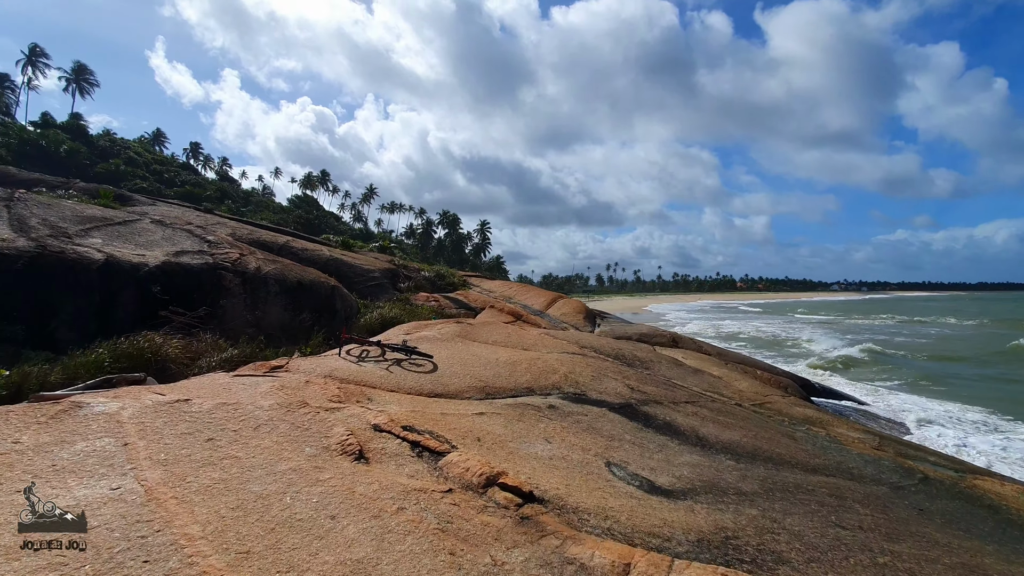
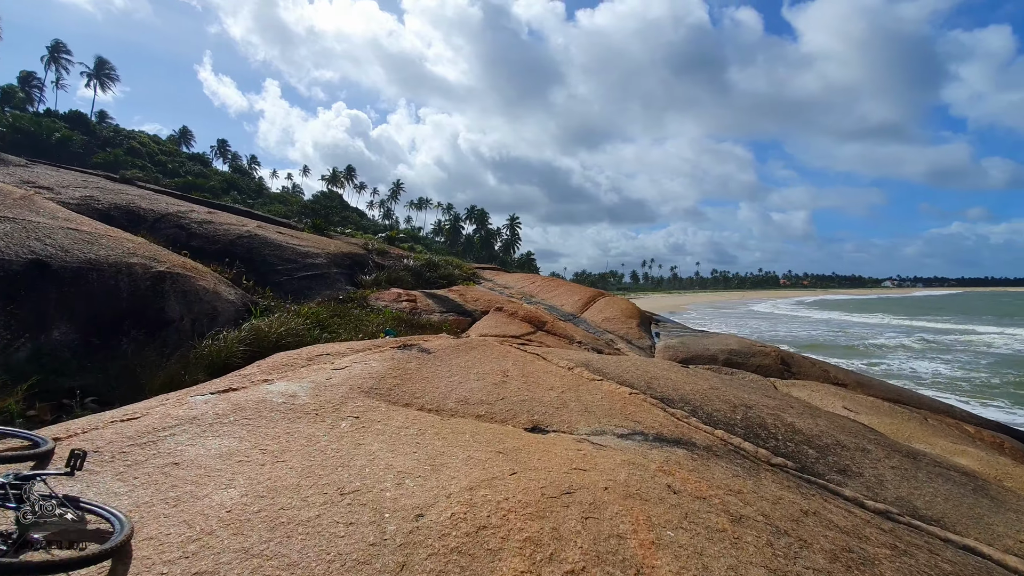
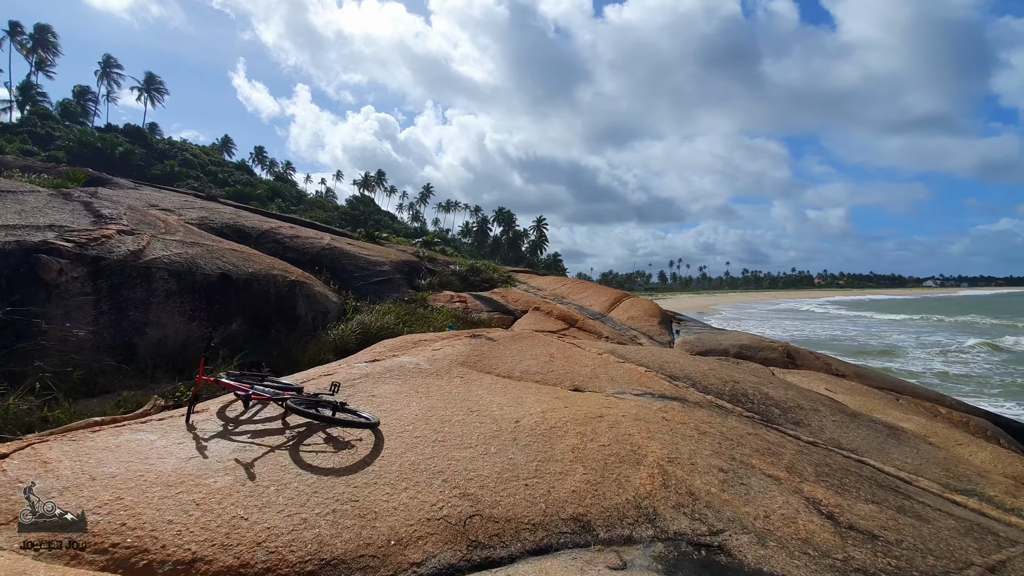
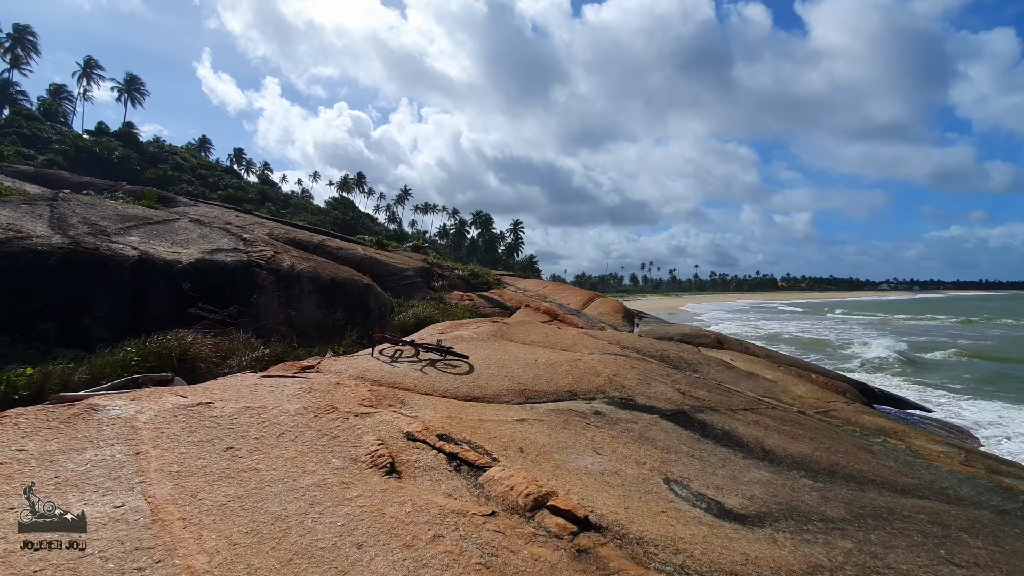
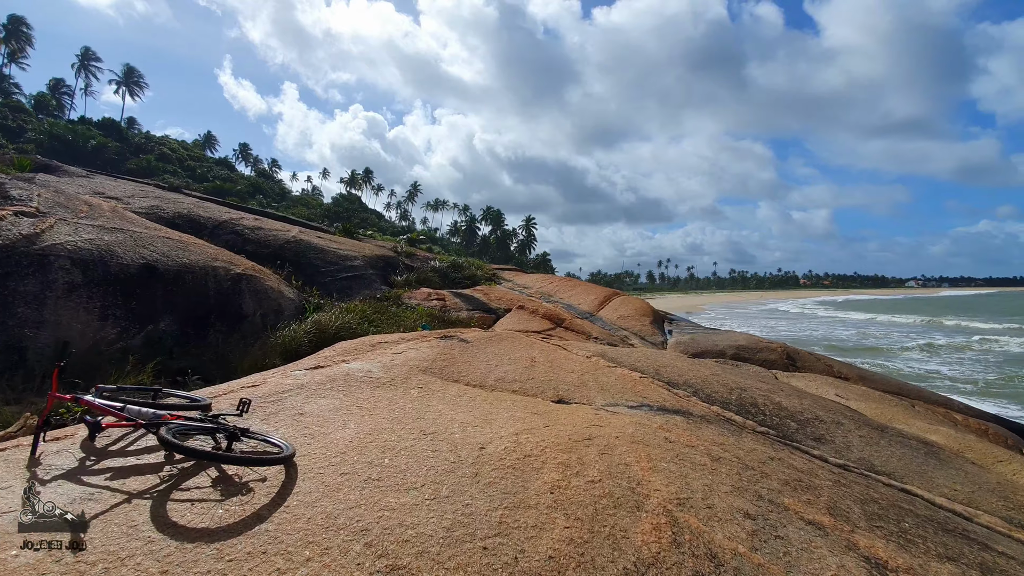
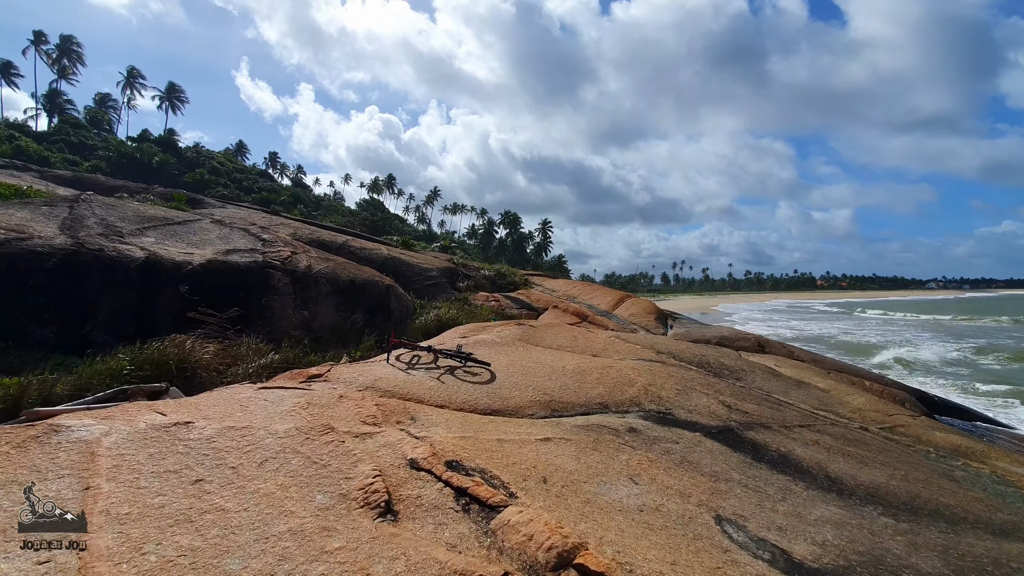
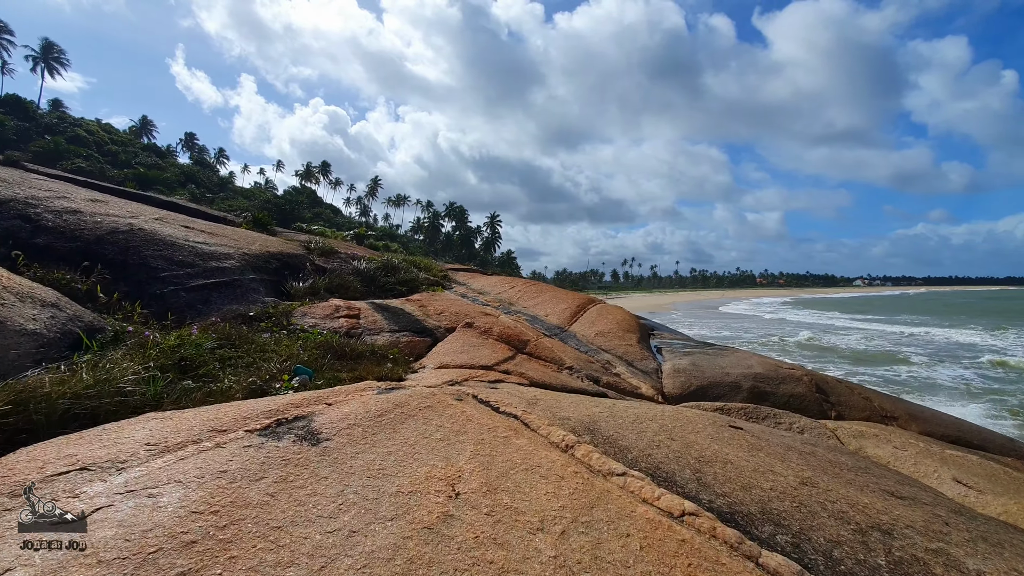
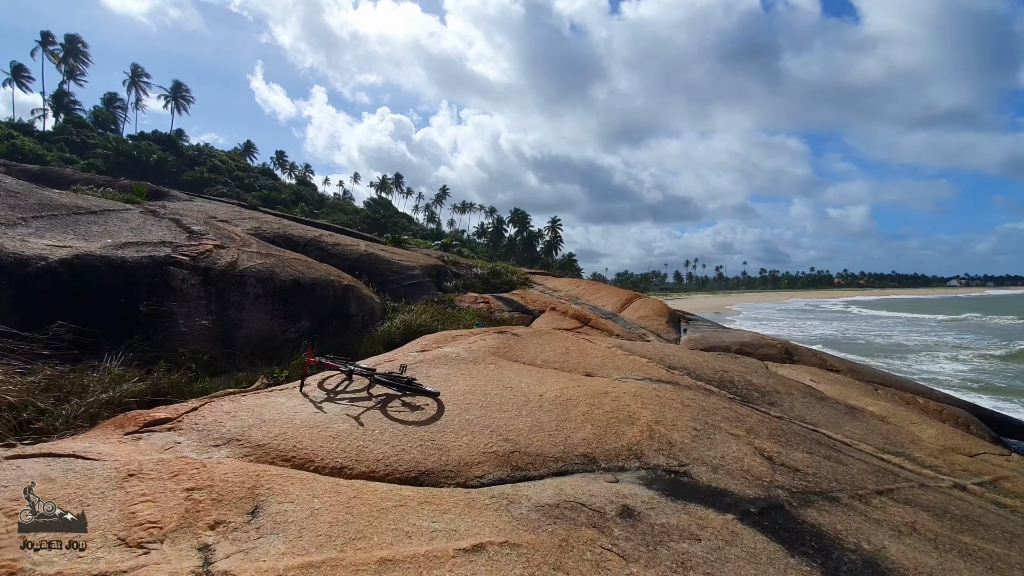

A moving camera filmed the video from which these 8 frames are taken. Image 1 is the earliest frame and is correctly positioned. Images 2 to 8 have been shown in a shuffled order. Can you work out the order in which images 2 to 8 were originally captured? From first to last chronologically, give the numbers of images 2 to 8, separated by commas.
4, 6, 8, 3, 5, 2, 7
